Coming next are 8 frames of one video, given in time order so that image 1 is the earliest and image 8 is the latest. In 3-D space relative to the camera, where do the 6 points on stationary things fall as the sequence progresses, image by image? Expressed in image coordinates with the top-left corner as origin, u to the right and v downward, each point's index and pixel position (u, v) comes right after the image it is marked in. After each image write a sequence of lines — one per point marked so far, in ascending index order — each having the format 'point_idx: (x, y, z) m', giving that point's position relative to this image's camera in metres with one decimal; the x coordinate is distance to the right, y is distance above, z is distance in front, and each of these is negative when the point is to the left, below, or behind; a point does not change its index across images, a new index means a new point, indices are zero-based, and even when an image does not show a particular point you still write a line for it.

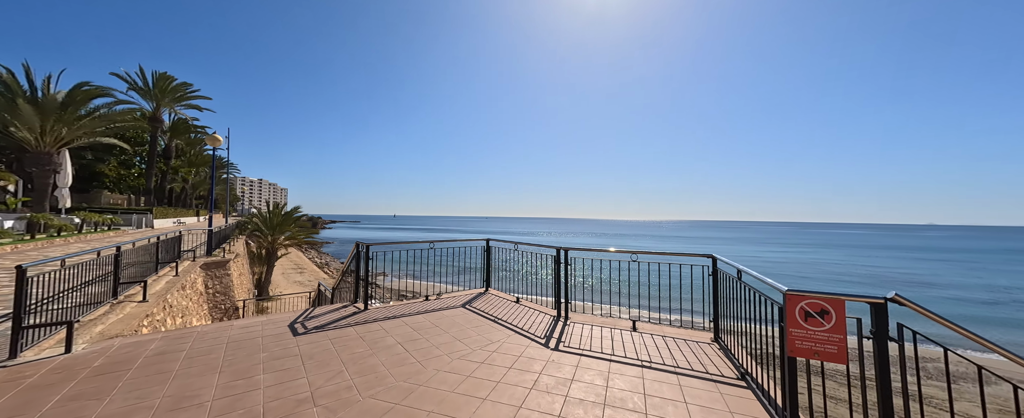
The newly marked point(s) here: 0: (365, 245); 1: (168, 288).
0: (-1.6, -0.4, +3.5) m
1: (-4.5, -1.0, +4.2) m
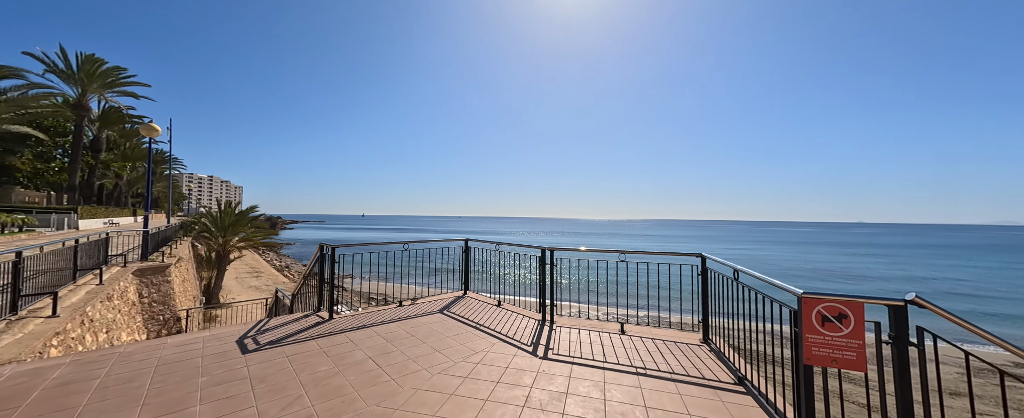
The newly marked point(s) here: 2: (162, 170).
0: (-1.8, -0.4, +3.2) m
1: (-4.7, -1.0, +3.6) m
2: (-19.8, +2.2, +18.3) m
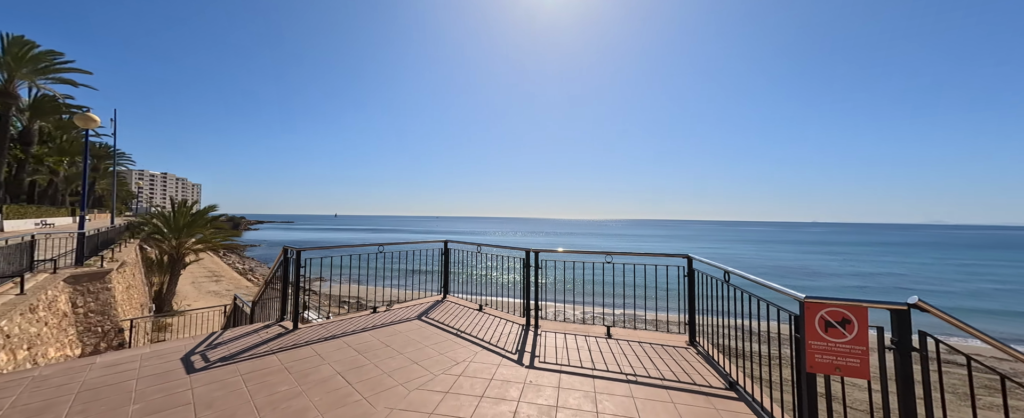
0: (-1.9, -0.4, +2.9) m
1: (-4.9, -1.0, +3.2) m
2: (-20.9, +2.2, +16.7) m
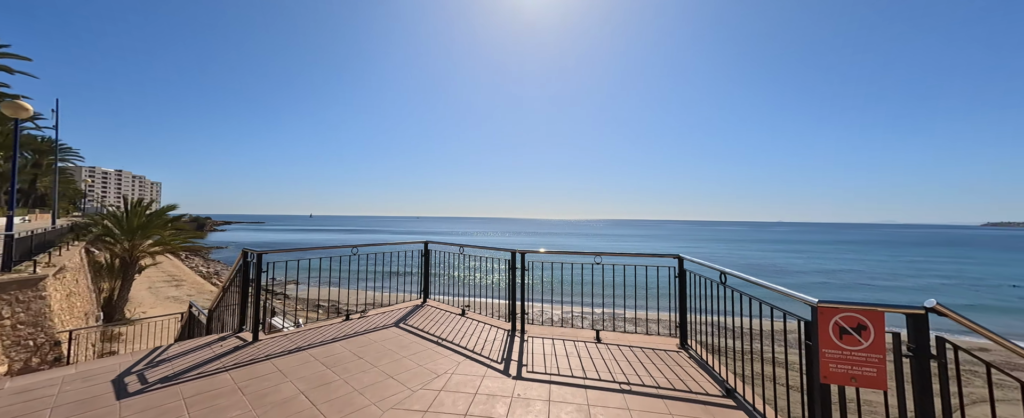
0: (-2.1, -0.3, +2.6) m
1: (-5.1, -1.0, +2.7) m
2: (-21.8, +2.2, +15.3) m
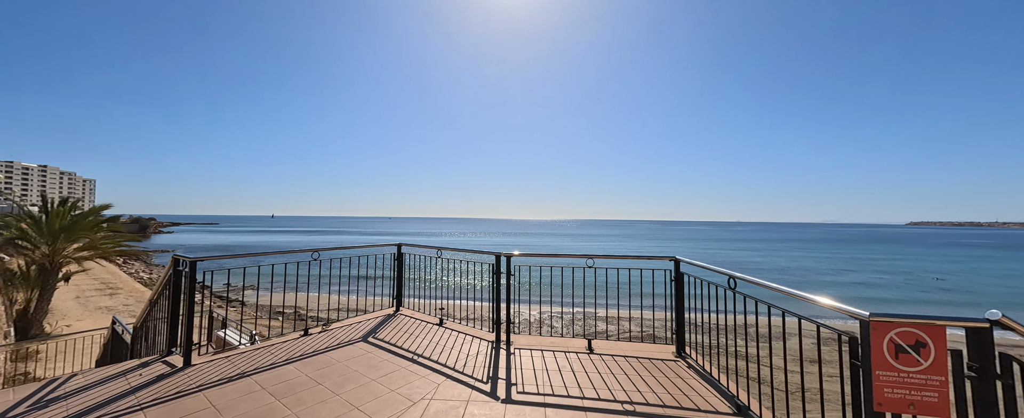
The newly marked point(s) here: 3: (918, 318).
0: (-2.2, -0.3, +2.2) m
1: (-5.2, -1.0, +2.0) m
2: (-22.9, +2.3, +13.2) m
3: (+1.2, -0.3, +1.0) m
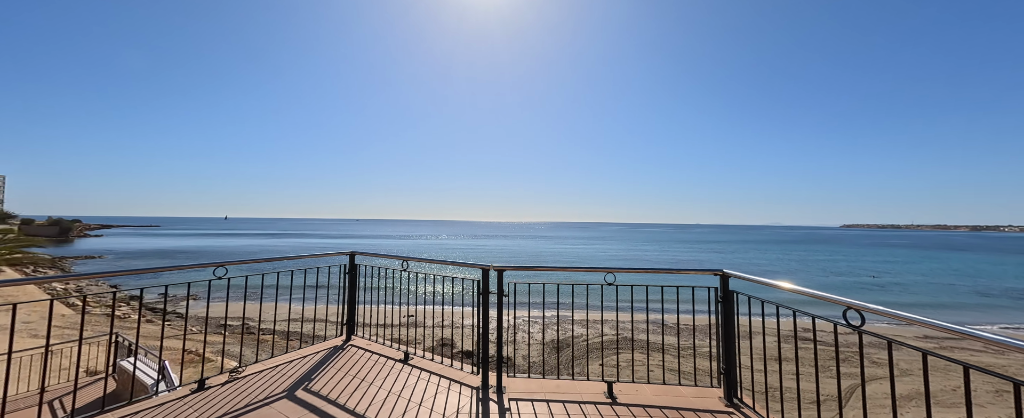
0: (-2.2, -0.3, +1.3) m
1: (-5.2, -0.9, +0.9) m
2: (-23.8, +2.3, +10.6) m
3: (+1.3, -0.3, +0.4) m
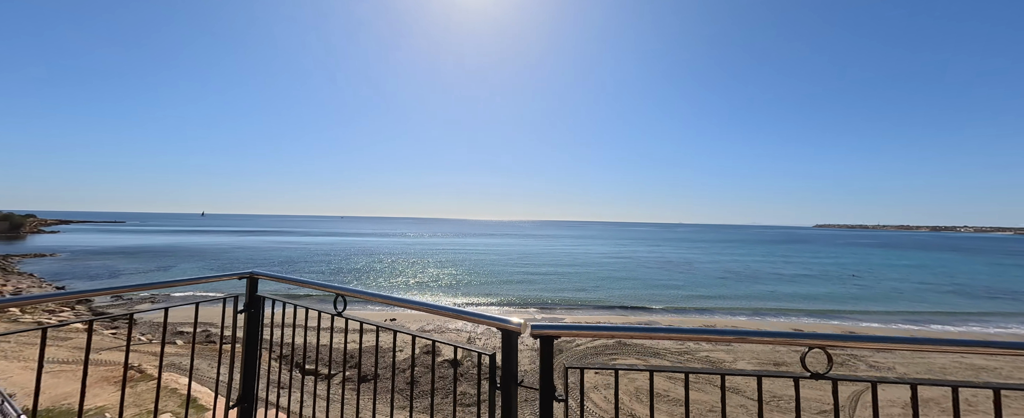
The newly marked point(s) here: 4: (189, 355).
0: (-2.0, -0.2, +0.1) m
1: (-5.0, -0.8, -0.4) m
2: (-23.9, +2.6, +8.6) m
3: (+1.5, -0.3, -0.7) m
4: (-9.0, -4.1, +9.0) m
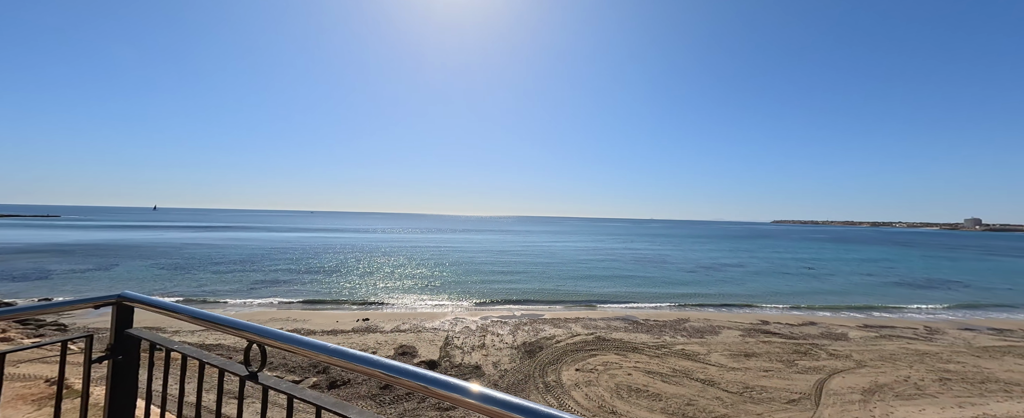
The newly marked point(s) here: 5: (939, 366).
0: (-1.8, -0.2, -0.5) m
1: (-4.8, -0.8, -1.2) m
2: (-24.2, +2.8, +6.3) m
3: (+1.7, -0.3, -1.1) m
4: (-9.4, -3.9, +7.9) m
5: (+14.1, -5.2, +10.6) m
